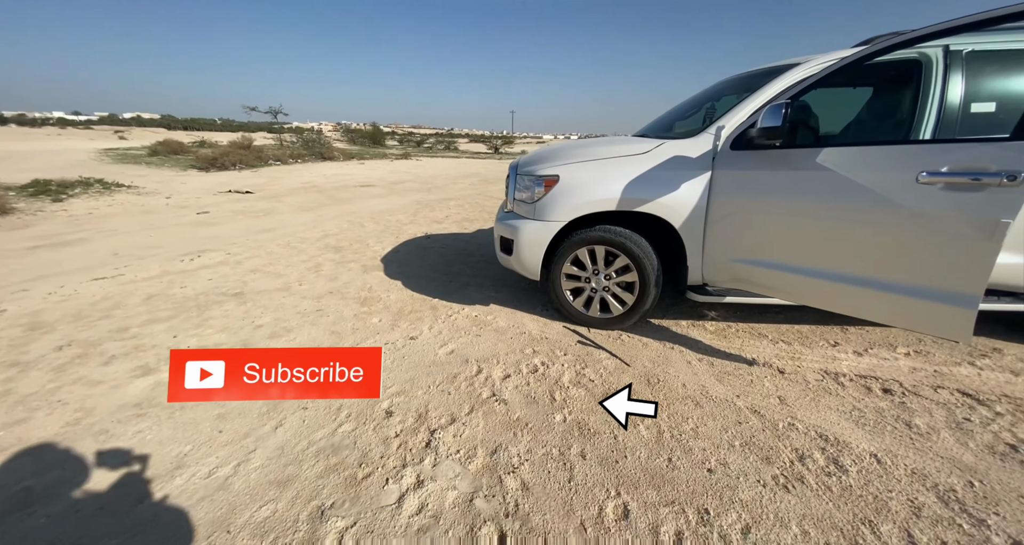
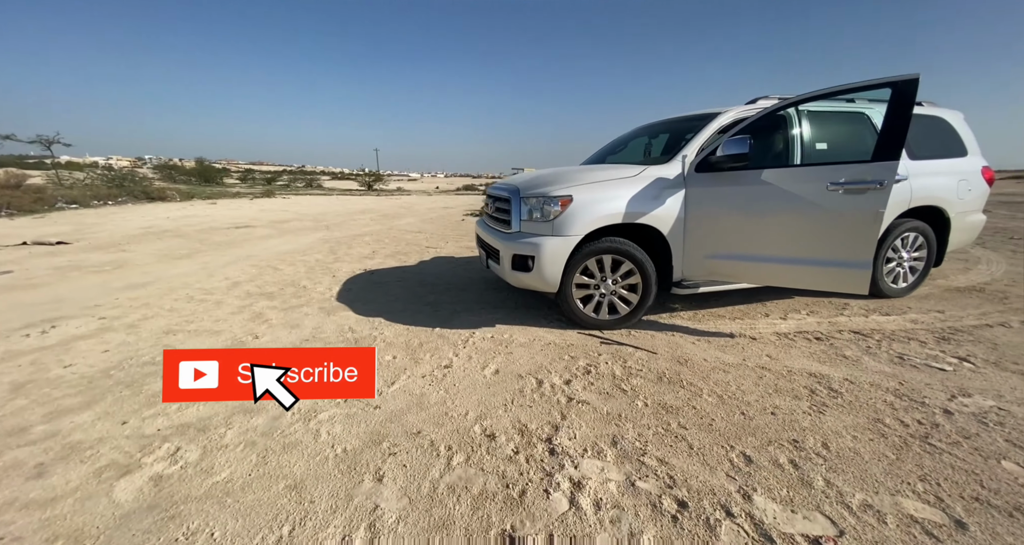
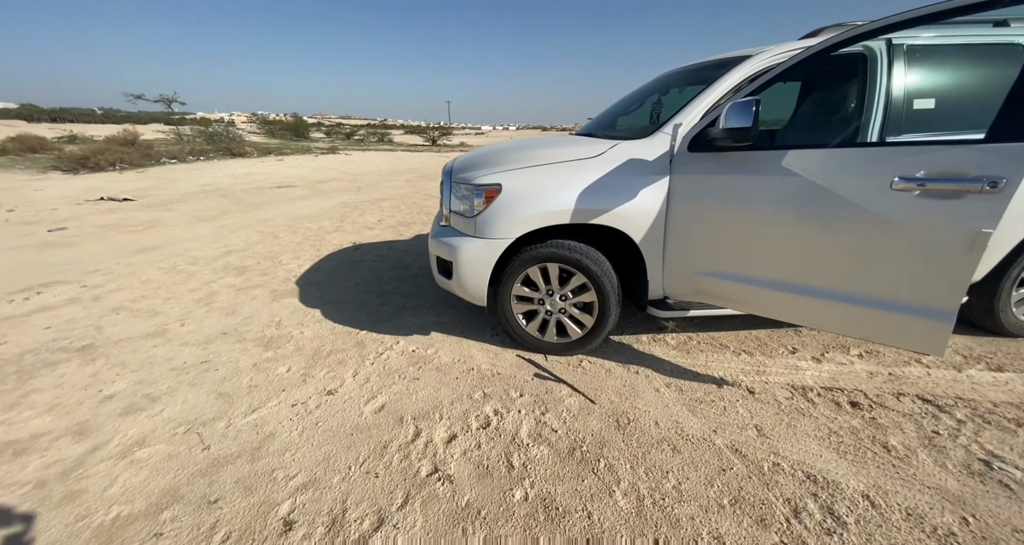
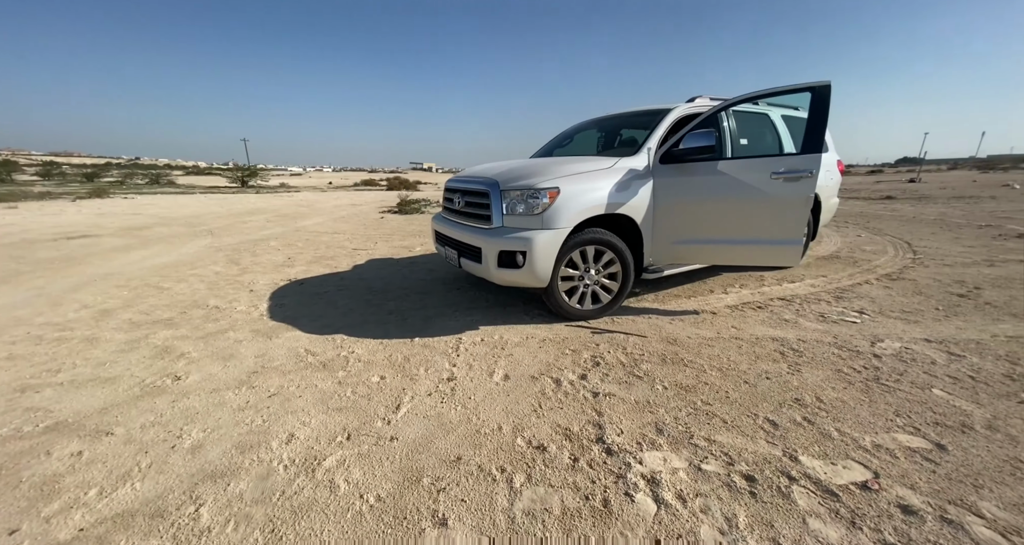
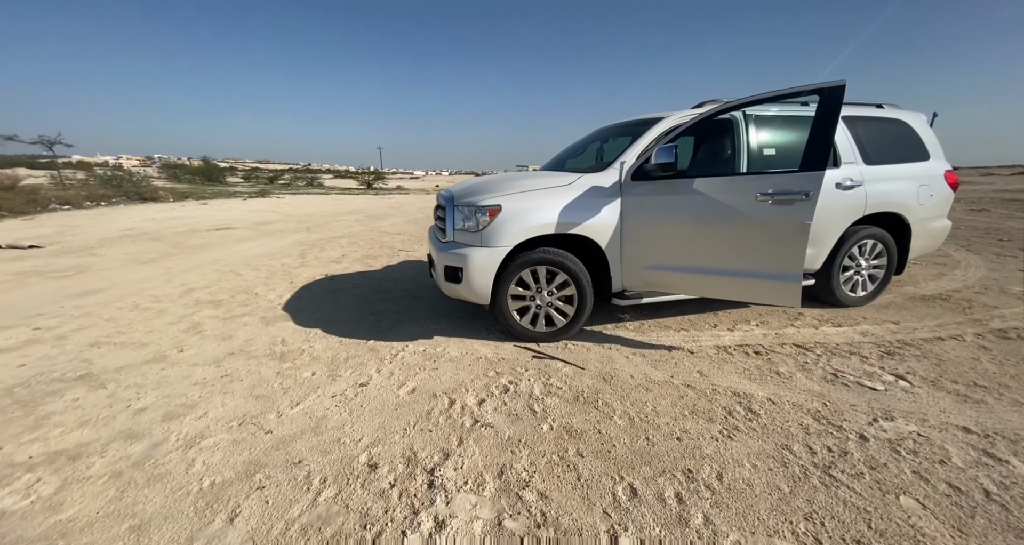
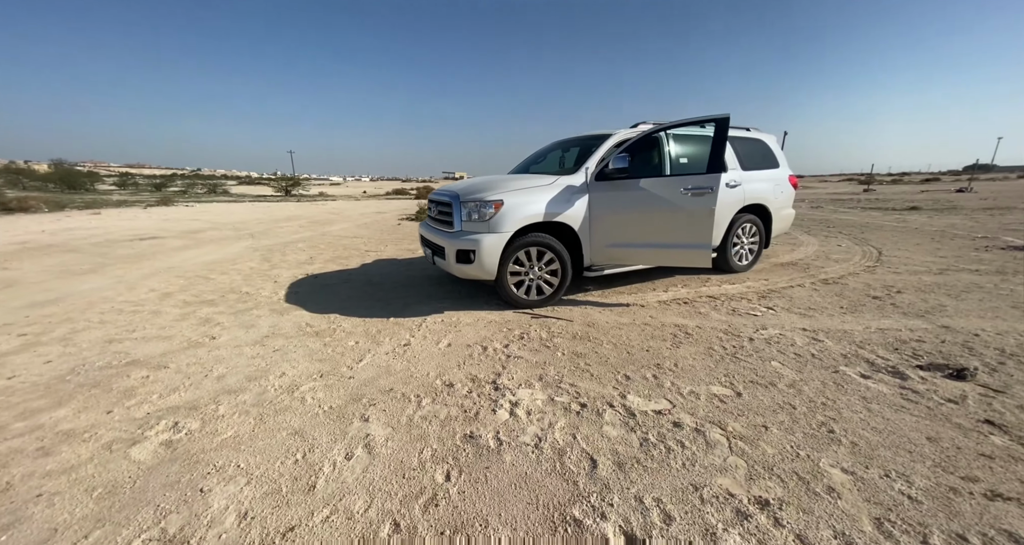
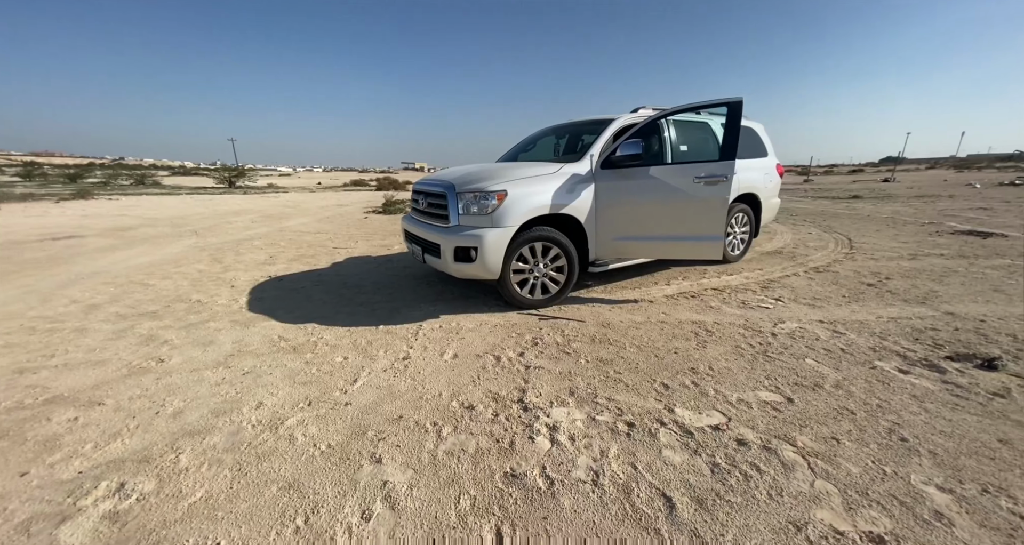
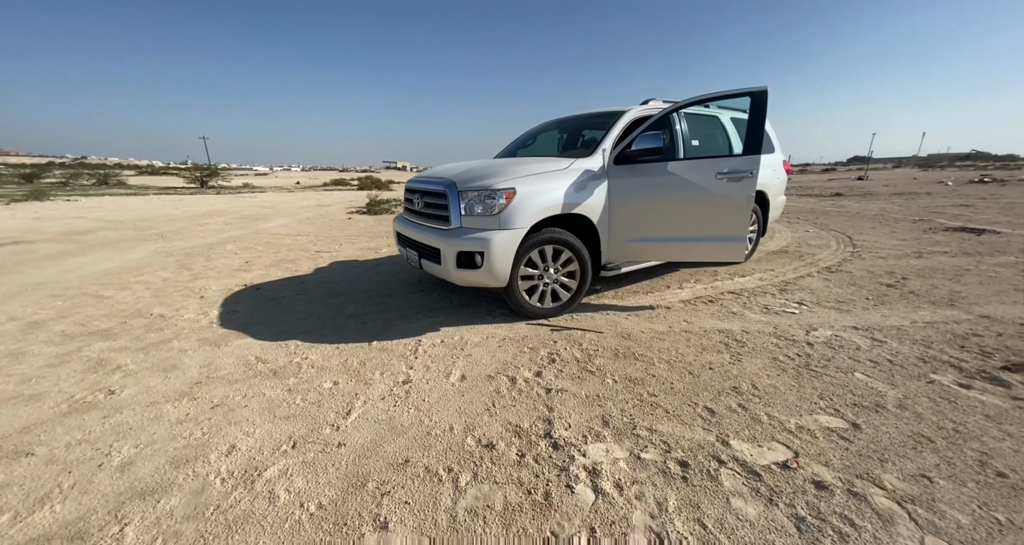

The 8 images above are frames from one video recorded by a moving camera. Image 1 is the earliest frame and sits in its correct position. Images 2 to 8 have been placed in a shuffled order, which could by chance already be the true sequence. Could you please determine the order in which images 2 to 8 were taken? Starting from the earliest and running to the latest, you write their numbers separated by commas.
2, 4, 8, 7, 6, 5, 3
